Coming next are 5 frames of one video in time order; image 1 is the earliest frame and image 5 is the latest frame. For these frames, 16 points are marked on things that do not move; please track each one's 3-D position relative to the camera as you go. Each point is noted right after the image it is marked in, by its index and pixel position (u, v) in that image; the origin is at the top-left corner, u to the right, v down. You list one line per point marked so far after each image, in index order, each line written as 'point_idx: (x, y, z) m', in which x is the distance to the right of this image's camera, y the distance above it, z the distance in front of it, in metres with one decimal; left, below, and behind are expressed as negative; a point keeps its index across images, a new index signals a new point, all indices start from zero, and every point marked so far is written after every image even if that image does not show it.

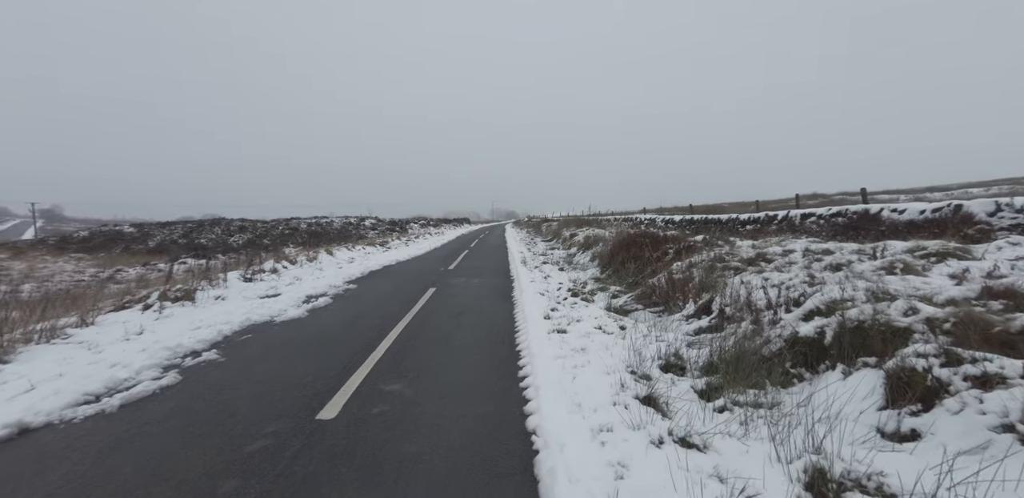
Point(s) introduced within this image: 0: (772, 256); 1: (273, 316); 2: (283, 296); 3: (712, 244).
0: (+4.3, -0.1, +6.5) m
1: (-4.2, -1.2, +6.9) m
2: (-4.9, -1.0, +8.5) m
3: (+4.8, +0.1, +9.3) m
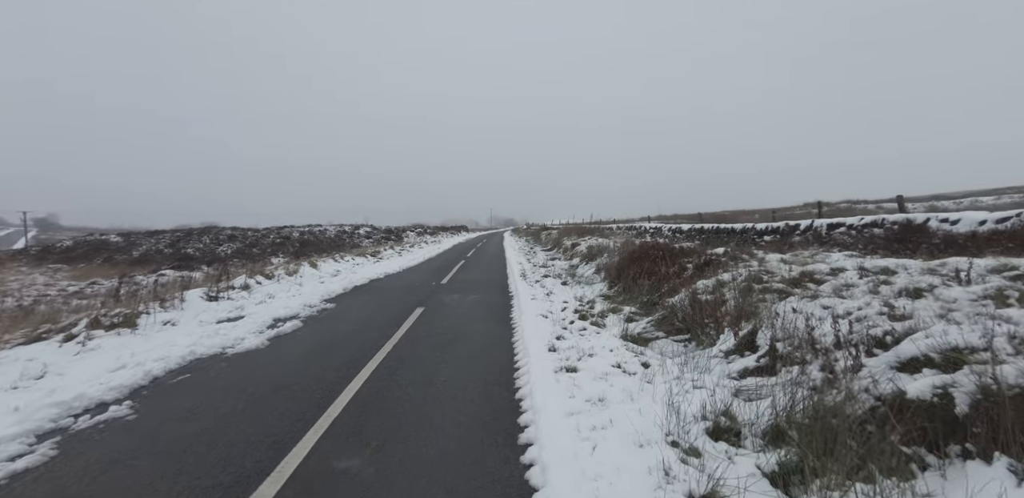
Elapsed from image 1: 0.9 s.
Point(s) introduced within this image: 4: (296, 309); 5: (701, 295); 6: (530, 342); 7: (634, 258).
0: (+4.3, -0.4, +5.5) m
1: (-4.2, -1.4, +5.7) m
2: (-5.0, -1.3, +7.3) m
3: (+4.8, -0.2, +8.2) m
4: (-4.6, -1.3, +8.3) m
5: (+3.1, -0.8, +6.5) m
6: (+0.3, -1.5, +6.1) m
7: (+3.2, -0.3, +10.2) m
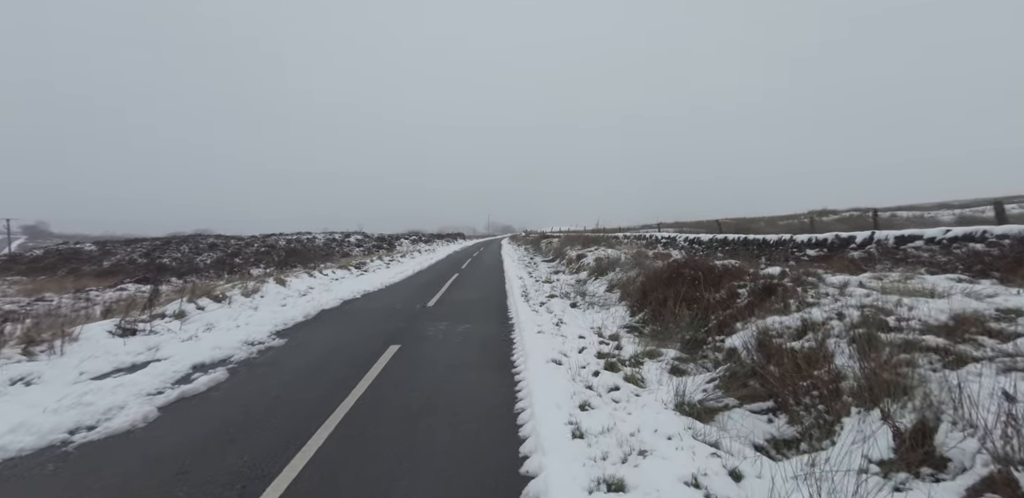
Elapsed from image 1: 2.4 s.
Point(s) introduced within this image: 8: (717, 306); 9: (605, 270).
0: (+4.4, -0.7, +3.6) m
1: (-4.2, -1.7, +3.8) m
2: (-4.9, -1.6, +5.4) m
3: (+4.8, -0.6, +6.3) m
4: (-4.6, -1.6, +6.3) m
5: (+3.2, -1.1, +4.6) m
6: (+0.3, -1.8, +4.2) m
7: (+3.2, -0.7, +8.3) m
8: (+3.5, -0.9, +6.6) m
9: (+3.6, -0.8, +15.0) m
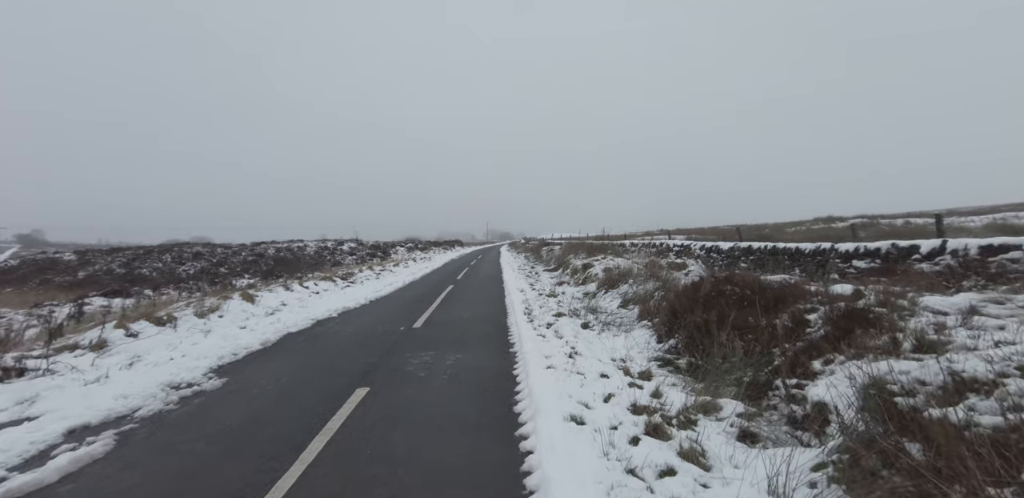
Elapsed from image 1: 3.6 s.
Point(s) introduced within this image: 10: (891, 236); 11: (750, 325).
0: (+4.4, -0.8, +2.0) m
1: (-4.1, -1.9, +2.2) m
2: (-4.9, -1.8, +3.8) m
3: (+4.8, -0.7, +4.8) m
4: (-4.5, -1.8, +4.8) m
5: (+3.2, -1.2, +3.0) m
6: (+0.4, -1.9, +2.6) m
7: (+3.3, -0.9, +6.8) m
8: (+3.5, -1.1, +5.1) m
9: (+3.6, -1.1, +13.5) m
10: (+18.4, +0.7, +19.1) m
11: (+3.4, -1.0, +5.7) m
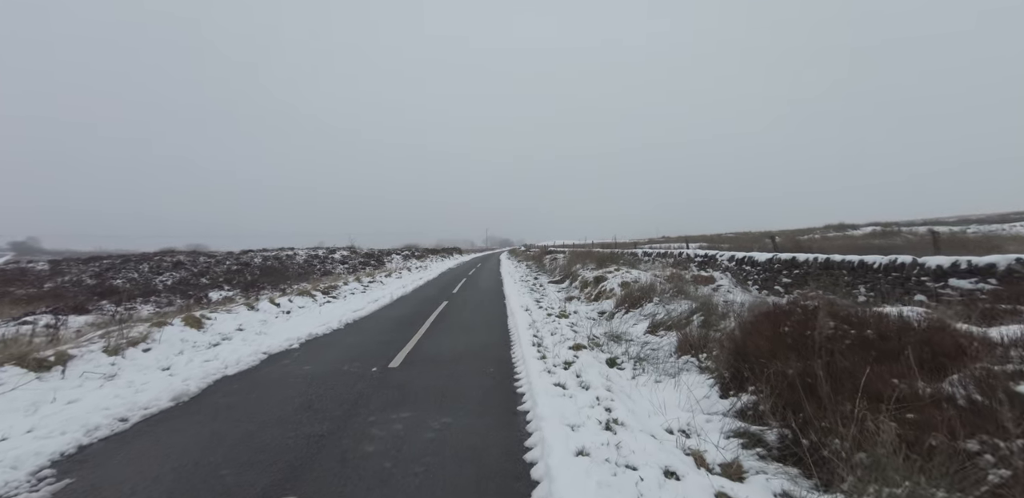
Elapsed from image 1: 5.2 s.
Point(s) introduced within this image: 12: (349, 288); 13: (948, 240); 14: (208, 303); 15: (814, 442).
0: (+4.5, -0.9, 0.0) m
1: (-4.0, -2.0, +0.2) m
2: (-4.8, -2.0, +1.7) m
3: (+4.9, -0.9, +2.8) m
4: (-4.4, -2.0, +2.7) m
5: (+3.3, -1.4, +1.0) m
6: (+0.5, -2.1, +0.5) m
7: (+3.4, -1.2, +4.7) m
8: (+3.6, -1.3, +3.1) m
9: (+3.7, -1.5, +11.4) m
10: (+18.5, +0.3, +17.1) m
11: (+3.5, -1.3, +3.6) m
12: (-8.2, -2.0, +19.6) m
13: (+18.6, +0.4, +16.9) m
14: (-13.3, -2.3, +17.2) m
15: (+2.9, -1.7, +3.8) m
